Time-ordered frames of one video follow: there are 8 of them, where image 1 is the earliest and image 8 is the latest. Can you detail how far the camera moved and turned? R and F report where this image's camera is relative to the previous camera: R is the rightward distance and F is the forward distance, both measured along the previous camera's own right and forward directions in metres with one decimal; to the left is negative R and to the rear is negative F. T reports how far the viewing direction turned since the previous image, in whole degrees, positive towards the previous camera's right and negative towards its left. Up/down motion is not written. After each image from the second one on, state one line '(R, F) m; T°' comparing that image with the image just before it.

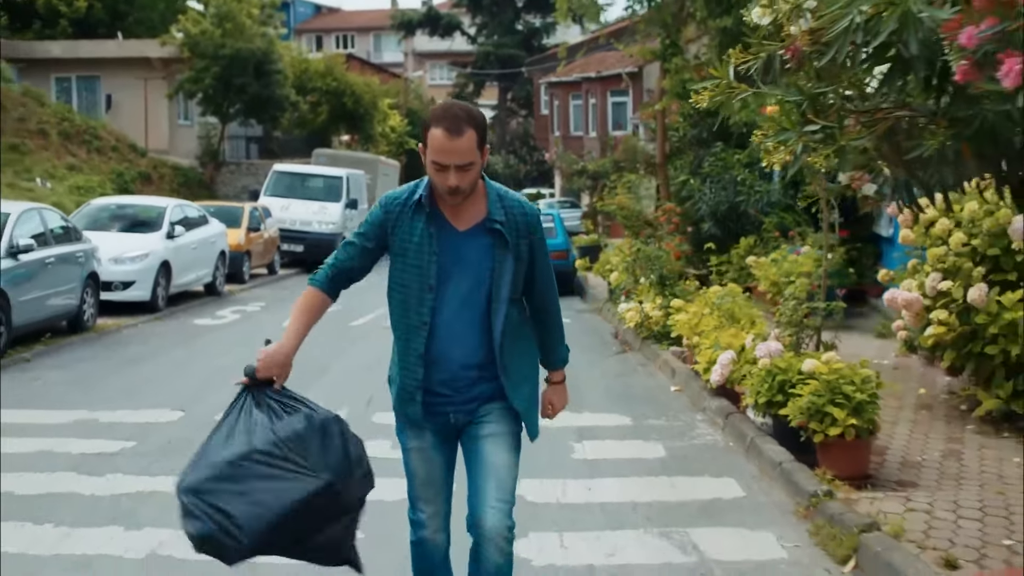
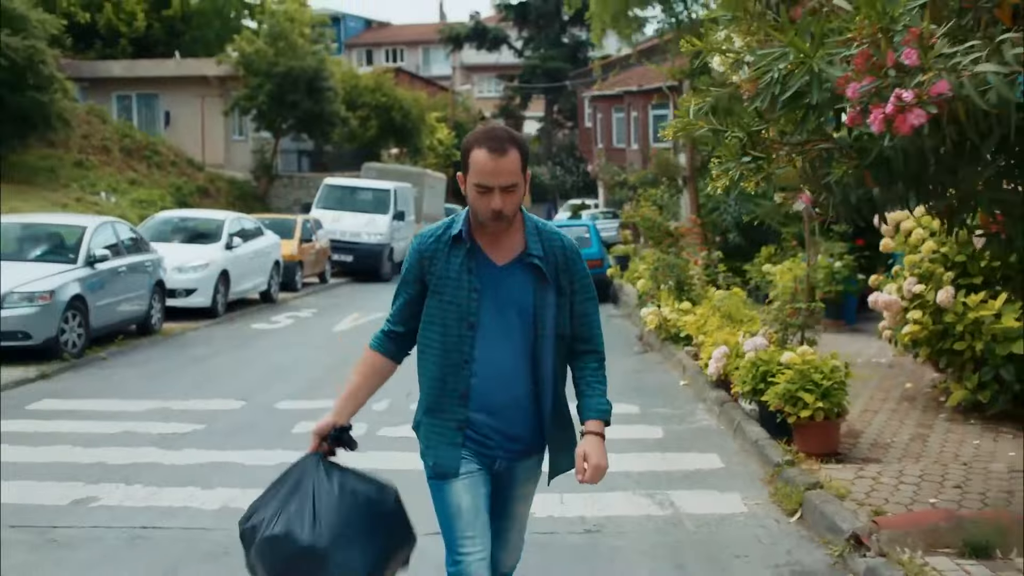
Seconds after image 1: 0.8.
(+0.2, -1.2) m; -2°
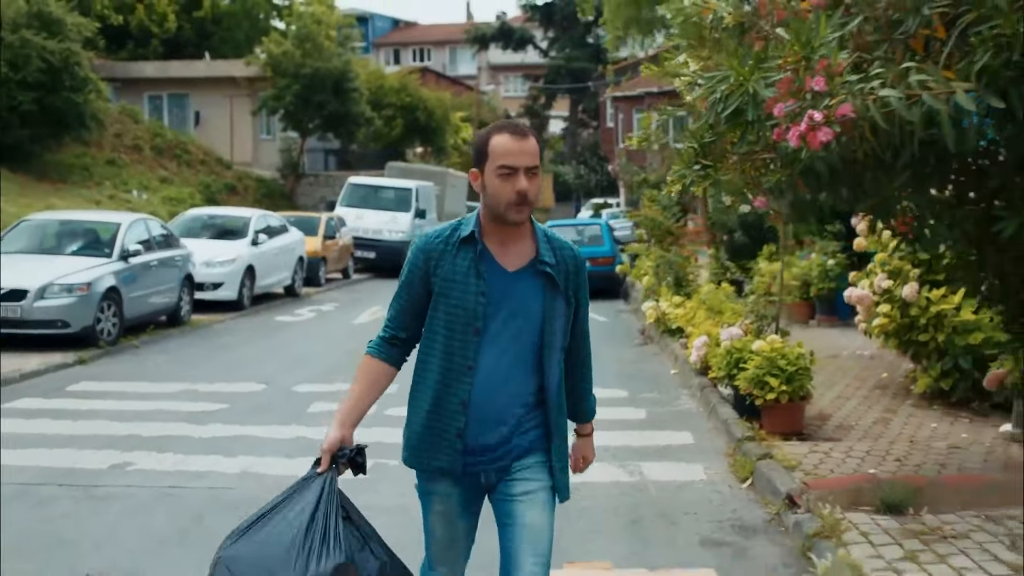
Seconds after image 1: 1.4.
(+0.2, -0.9) m; -1°
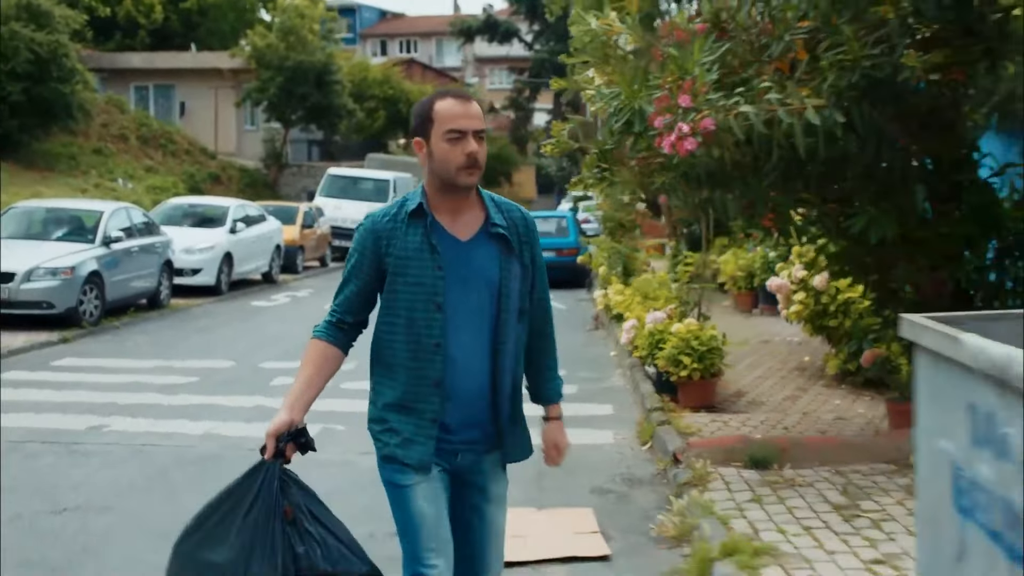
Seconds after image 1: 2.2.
(+0.4, -1.0) m; +1°
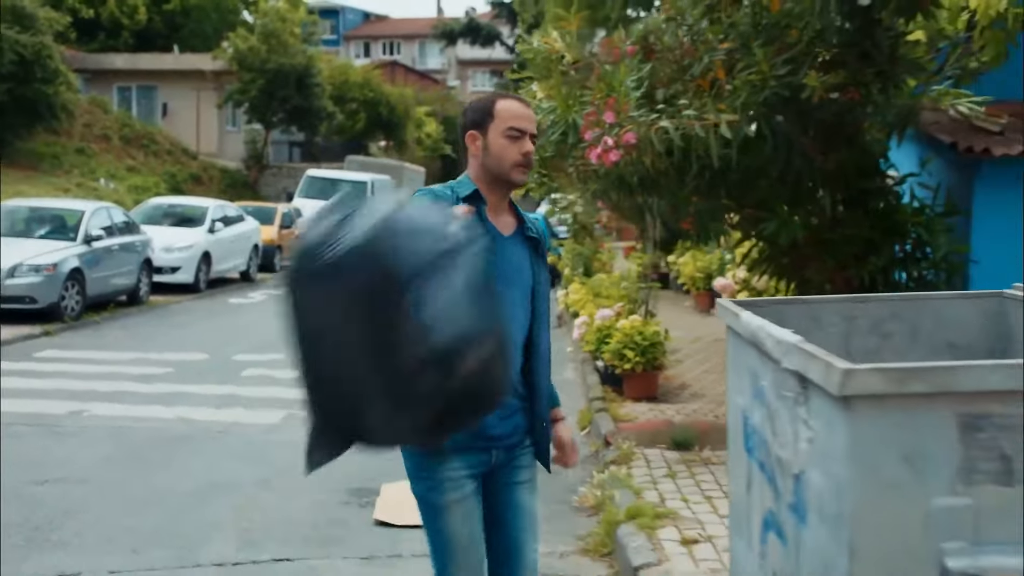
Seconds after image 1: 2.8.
(+0.2, -0.7) m; +1°
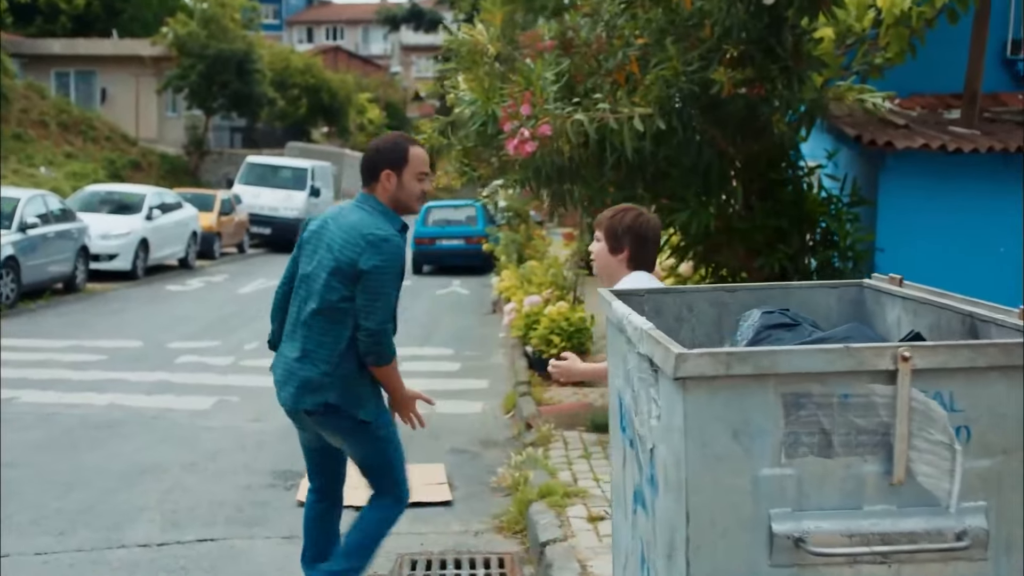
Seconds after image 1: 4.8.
(+0.1, -0.3) m; +2°
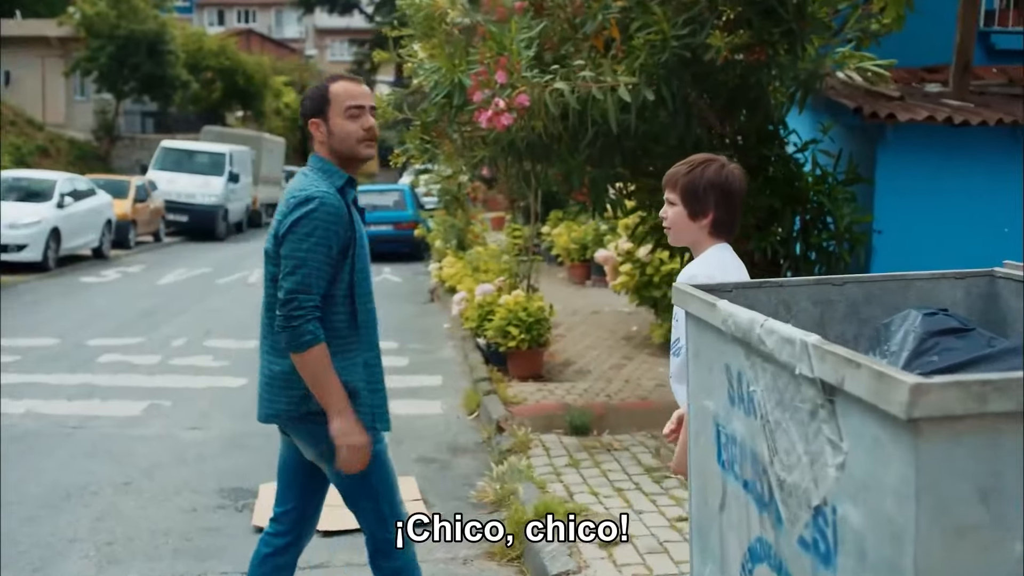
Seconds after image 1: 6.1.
(-0.3, +0.8) m; +4°
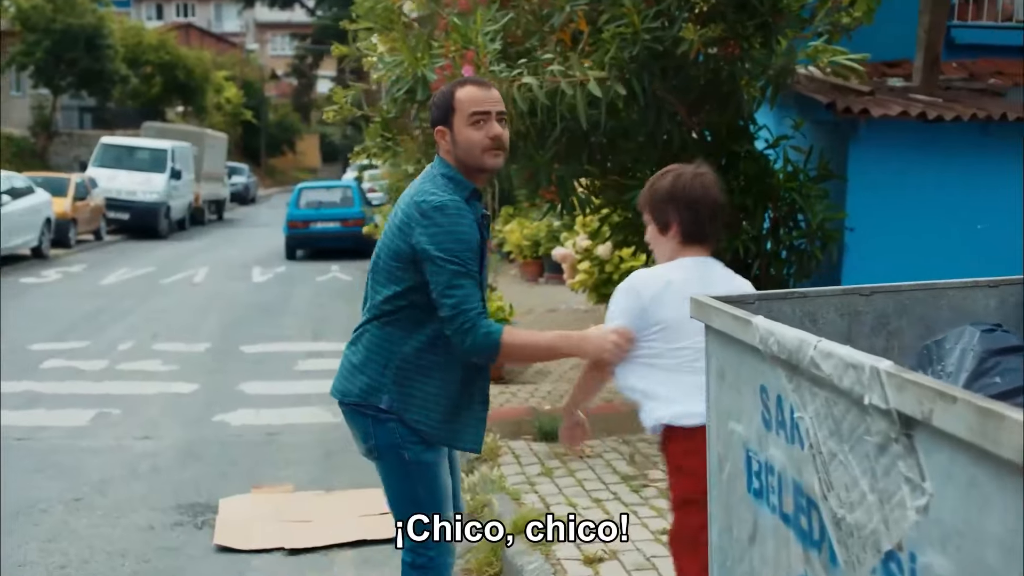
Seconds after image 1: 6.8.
(-0.1, +0.2) m; +2°
